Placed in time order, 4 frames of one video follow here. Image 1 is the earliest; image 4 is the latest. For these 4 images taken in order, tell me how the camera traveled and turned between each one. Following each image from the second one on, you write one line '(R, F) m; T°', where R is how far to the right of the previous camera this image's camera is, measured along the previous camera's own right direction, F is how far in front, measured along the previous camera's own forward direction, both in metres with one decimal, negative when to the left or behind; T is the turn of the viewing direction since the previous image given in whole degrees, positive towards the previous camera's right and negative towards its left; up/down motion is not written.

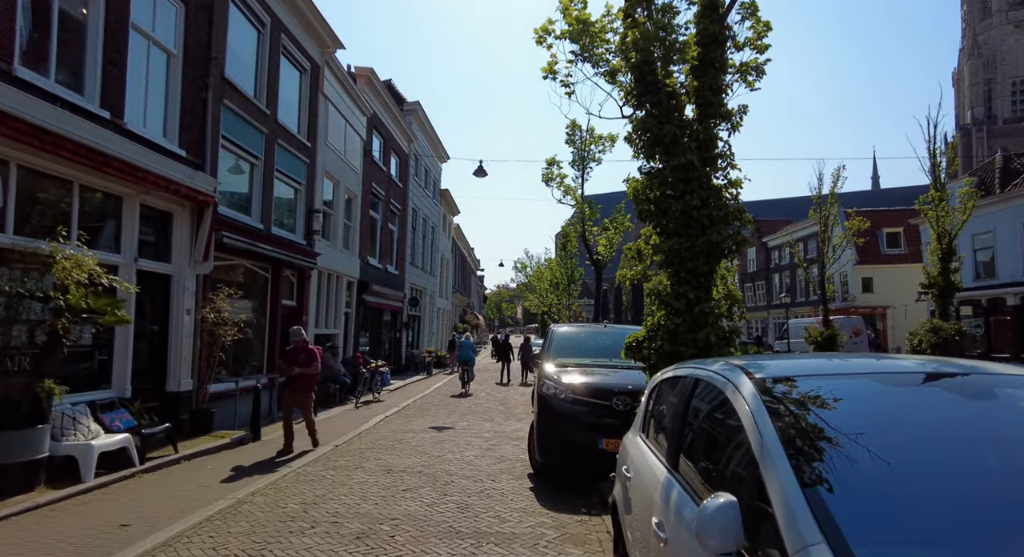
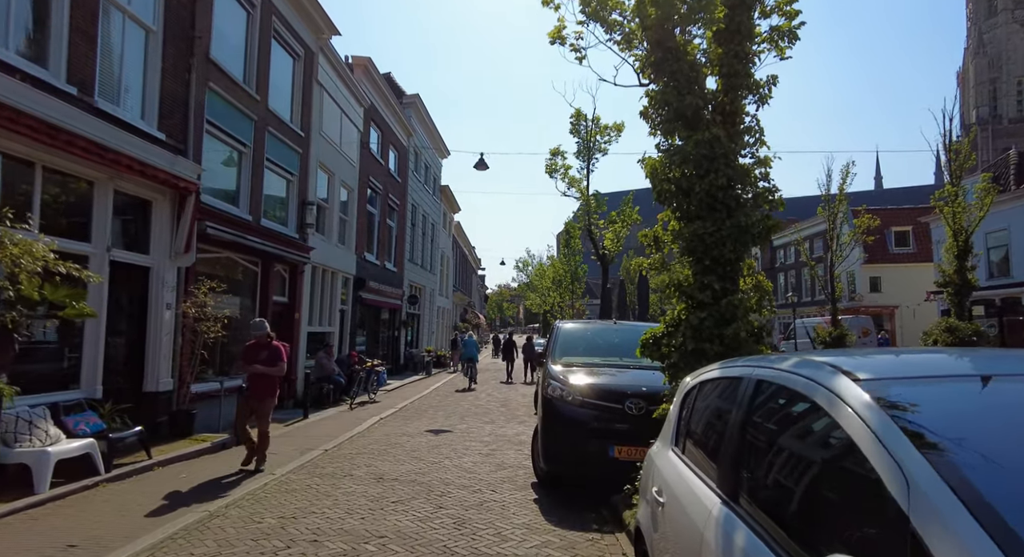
(0.0, +0.7) m; 0°
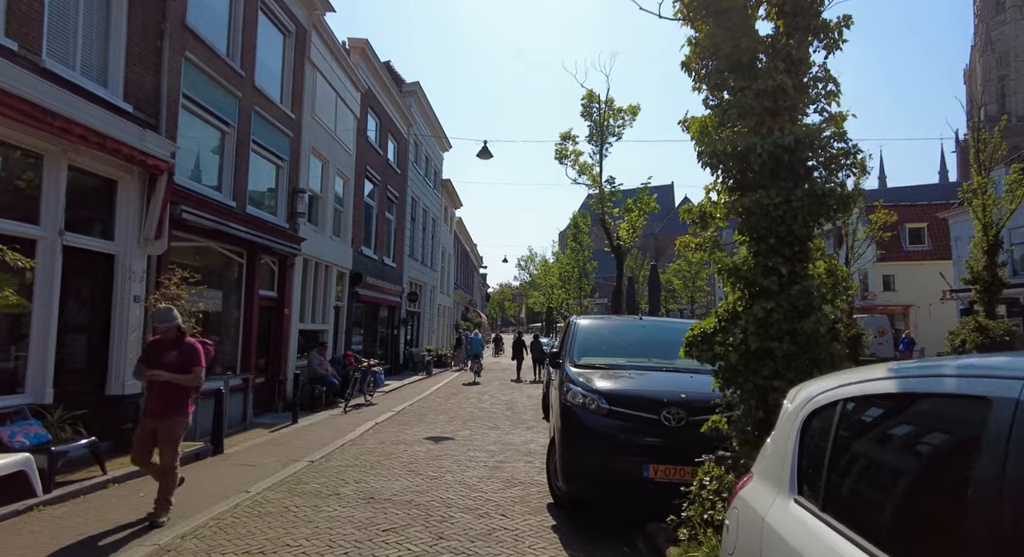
(-0.1, +1.1) m; 0°
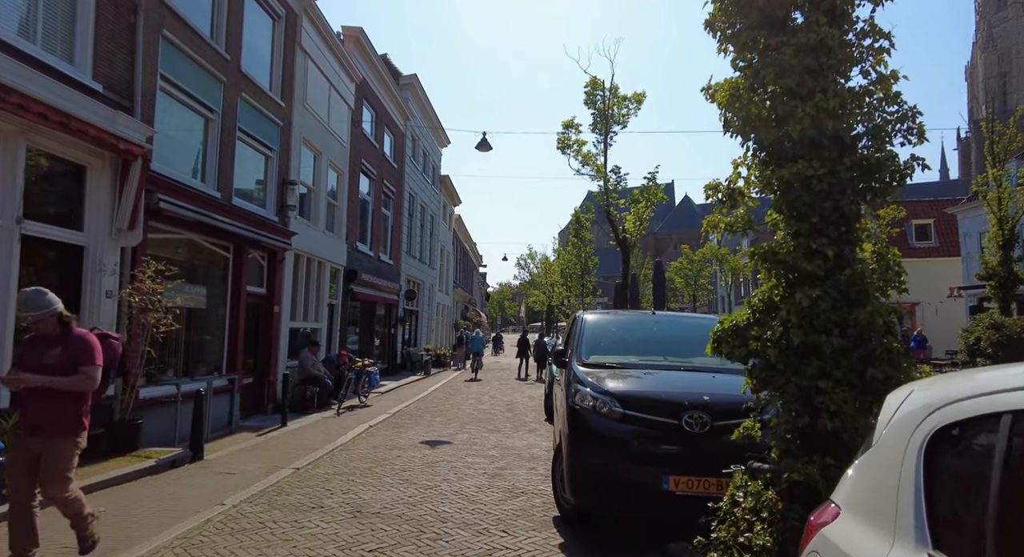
(0.0, +0.6) m; 0°
